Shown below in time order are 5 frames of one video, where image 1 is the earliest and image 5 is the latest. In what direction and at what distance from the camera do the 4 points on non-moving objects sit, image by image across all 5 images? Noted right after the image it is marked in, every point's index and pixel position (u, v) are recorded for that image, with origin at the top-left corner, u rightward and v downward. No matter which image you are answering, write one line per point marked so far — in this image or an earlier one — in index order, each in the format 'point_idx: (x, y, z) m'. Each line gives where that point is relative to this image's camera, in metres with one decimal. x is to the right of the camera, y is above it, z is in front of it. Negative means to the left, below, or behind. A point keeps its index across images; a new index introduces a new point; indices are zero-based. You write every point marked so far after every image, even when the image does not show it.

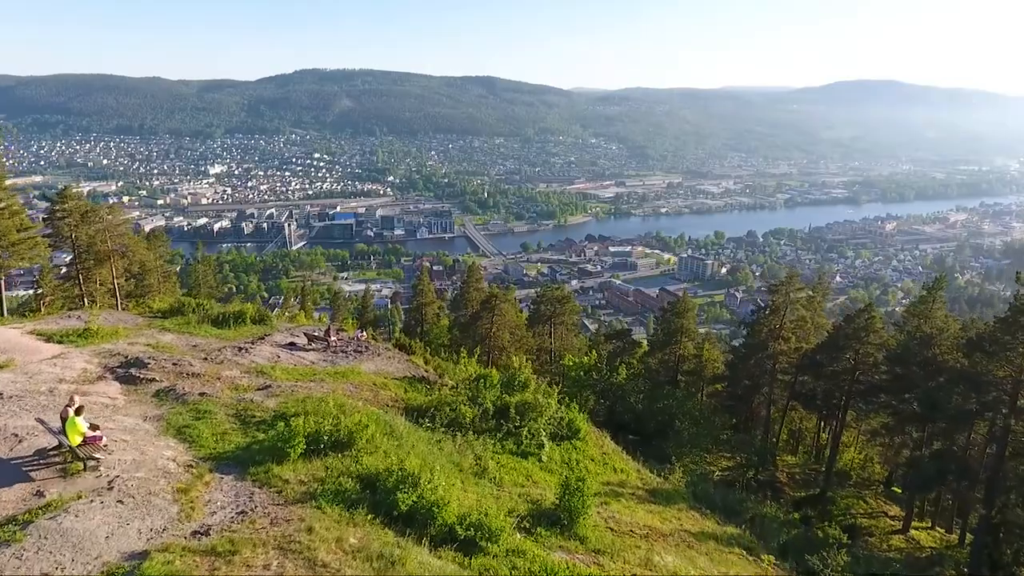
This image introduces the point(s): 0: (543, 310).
0: (+0.7, -0.5, +12.6) m
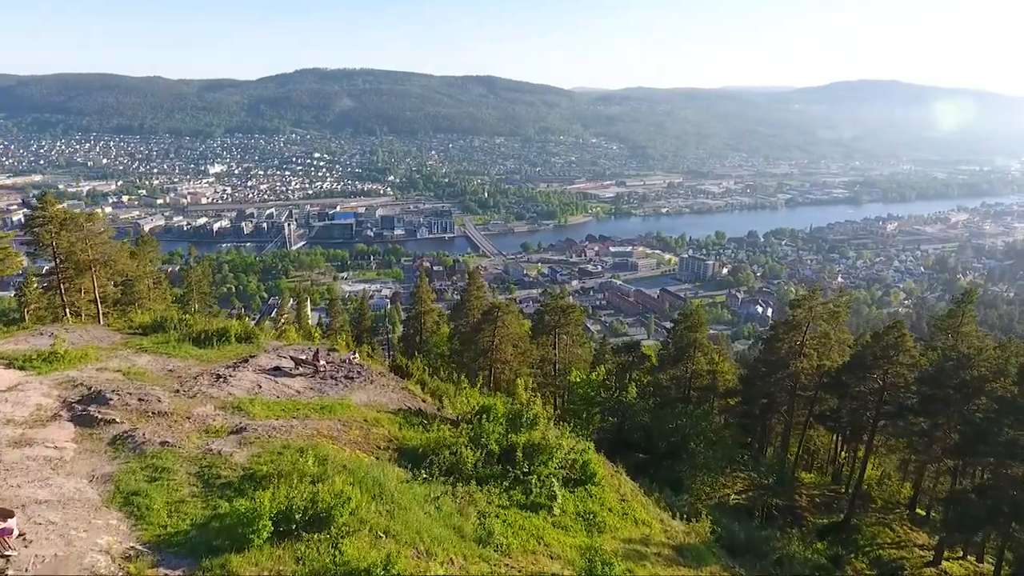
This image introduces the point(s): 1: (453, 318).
0: (+0.8, -0.7, +12.2) m
1: (-1.3, -0.8, +14.0) m
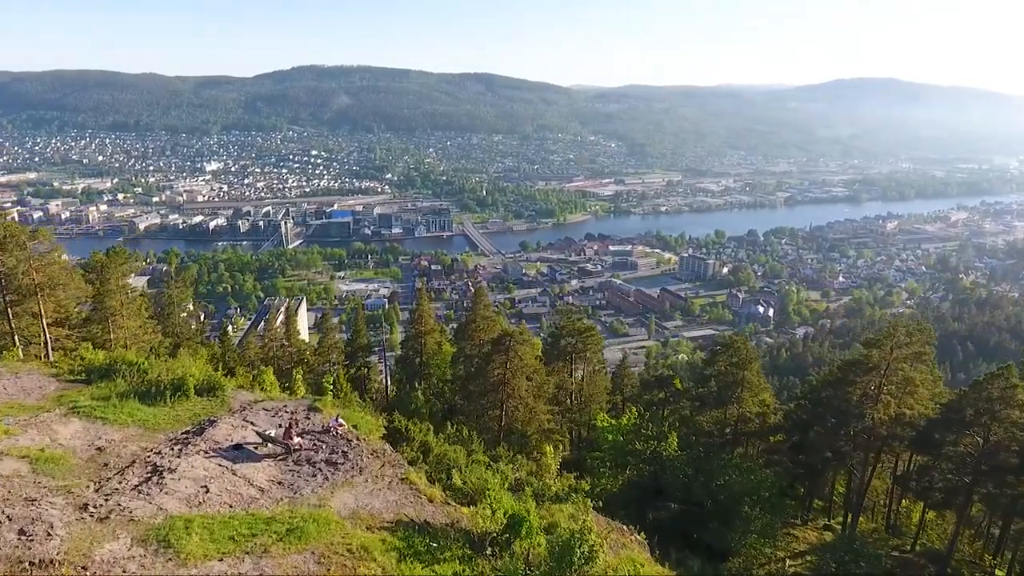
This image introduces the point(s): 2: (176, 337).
0: (+0.9, -1.0, +11.0) m
1: (-1.2, -1.1, +12.8) m
2: (-8.7, -1.3, +15.6) m
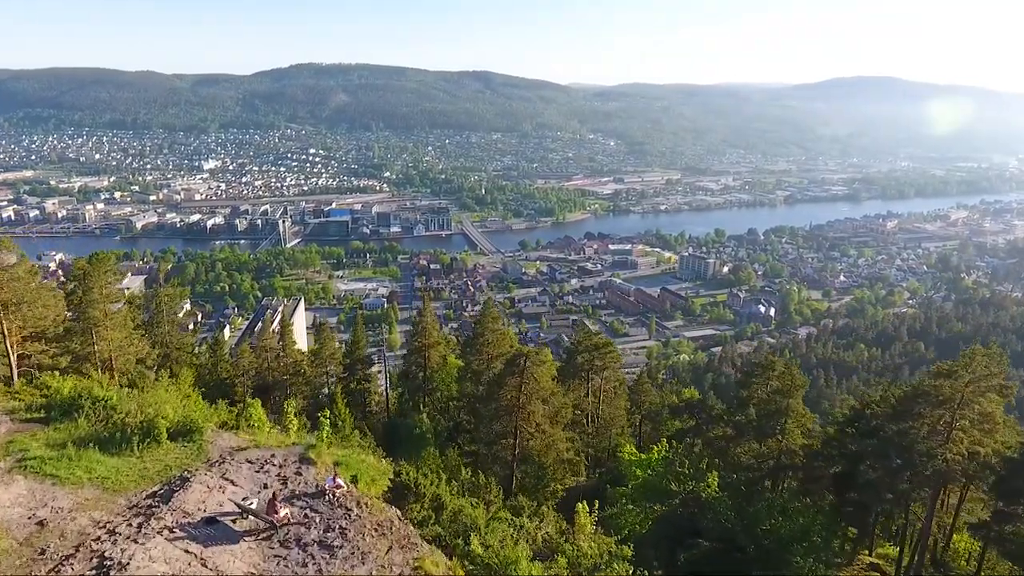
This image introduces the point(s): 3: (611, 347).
0: (+1.1, -1.2, +10.3) m
1: (-1.0, -1.3, +12.1) m
2: (-8.6, -1.5, +14.9) m
3: (+1.6, -0.9, +10.2) m
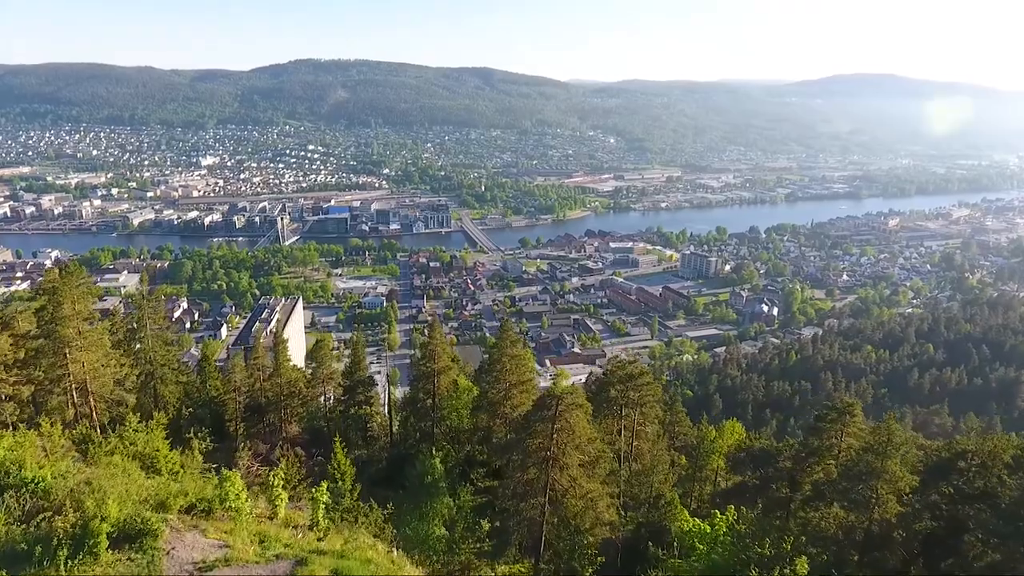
0: (+1.4, -1.5, +9.2) m
1: (-0.7, -1.5, +11.0) m
2: (-8.3, -1.8, +13.7) m
3: (+1.9, -1.2, +9.1) m
